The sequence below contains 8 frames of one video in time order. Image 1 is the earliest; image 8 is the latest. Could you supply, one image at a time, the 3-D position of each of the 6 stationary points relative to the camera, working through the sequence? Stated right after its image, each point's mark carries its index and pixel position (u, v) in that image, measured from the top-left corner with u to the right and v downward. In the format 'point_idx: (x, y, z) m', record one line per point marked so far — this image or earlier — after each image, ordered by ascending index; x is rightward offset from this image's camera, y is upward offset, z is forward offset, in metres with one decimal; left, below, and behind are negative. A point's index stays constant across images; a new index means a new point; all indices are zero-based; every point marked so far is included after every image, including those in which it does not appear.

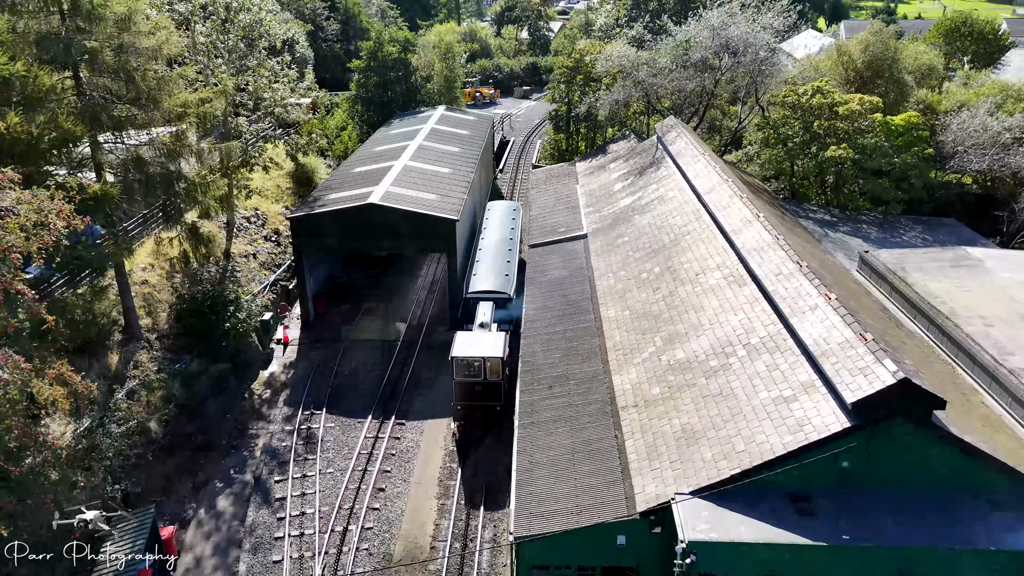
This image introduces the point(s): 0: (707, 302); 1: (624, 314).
0: (+4.1, -0.3, +15.4) m
1: (+2.6, -0.6, +17.1) m
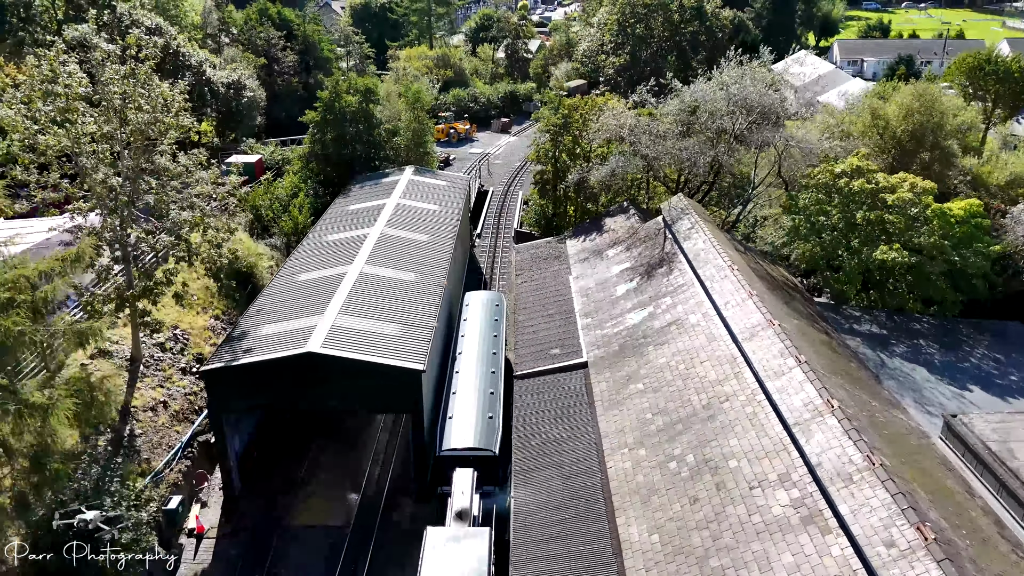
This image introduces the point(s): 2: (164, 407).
0: (+3.9, -4.0, +10.8) m
1: (+2.4, -4.3, +12.5) m
2: (-8.4, -2.9, +17.7) m
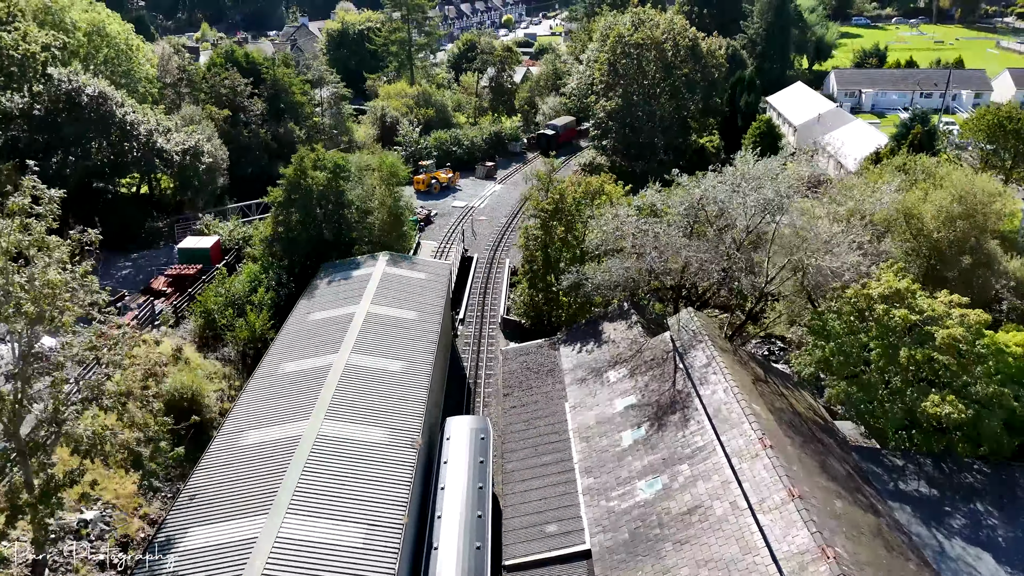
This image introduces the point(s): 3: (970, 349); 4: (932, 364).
0: (+3.8, -7.7, +7.7) m
1: (+2.3, -8.0, +9.4) m
2: (-8.6, -6.7, +14.4) m
3: (+11.4, -1.5, +18.1) m
4: (+10.4, -1.9, +18.2) m
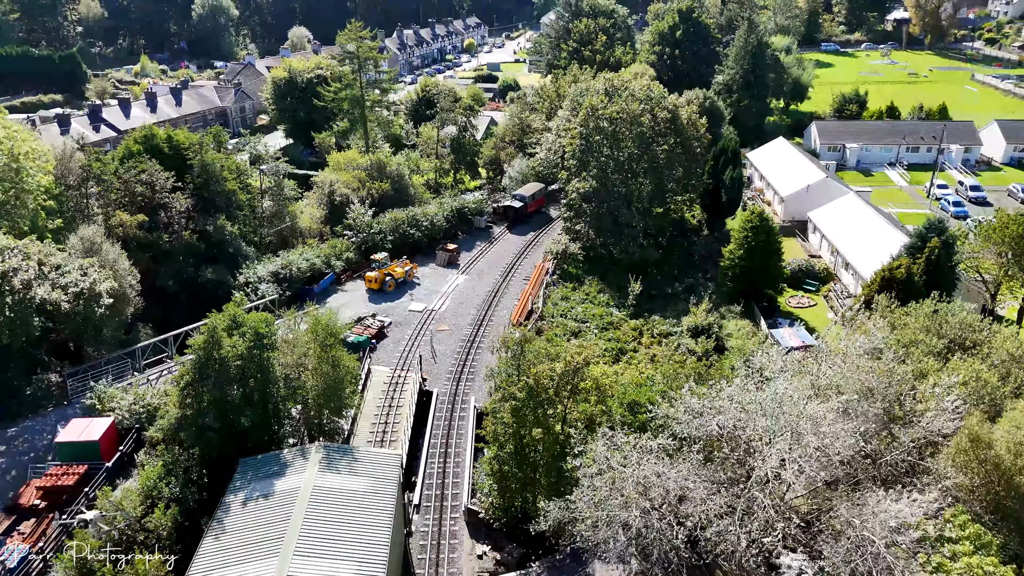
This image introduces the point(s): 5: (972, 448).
0: (+3.8, -13.7, +2.7) m
1: (+2.1, -14.1, +4.3) m
2: (-9.0, -13.0, +8.8) m
3: (+10.8, -7.4, +13.5) m
4: (+9.8, -7.8, +13.5) m
5: (+11.3, -3.8, +18.0) m
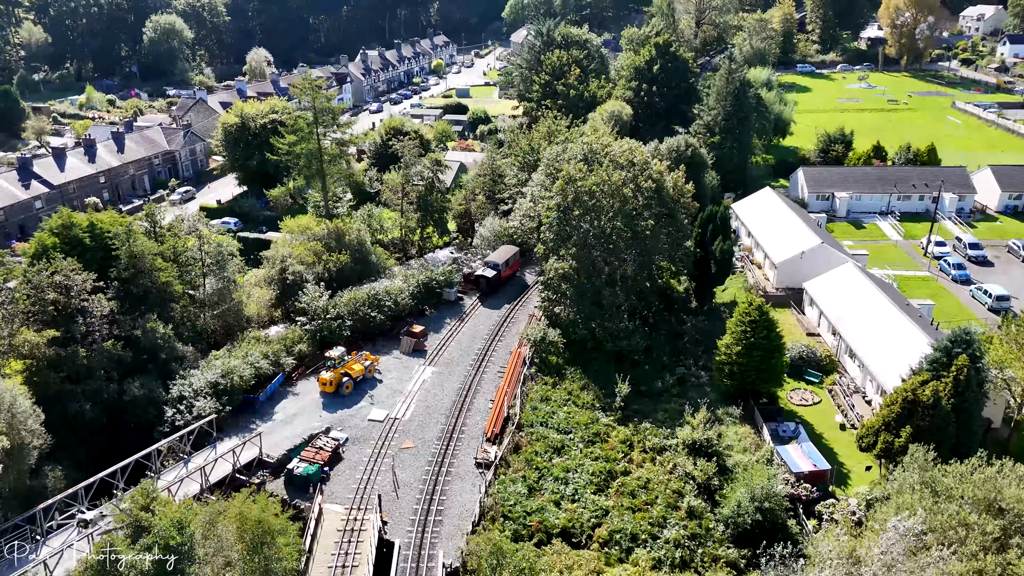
0: (+4.0, -18.6, -1.5) m
1: (+2.3, -19.0, 0.0) m
2: (-9.0, -18.1, +4.1) m
3: (+10.5, -12.2, +9.5) m
4: (+9.6, -12.6, +9.5) m
5: (+10.8, -8.6, +14.1) m
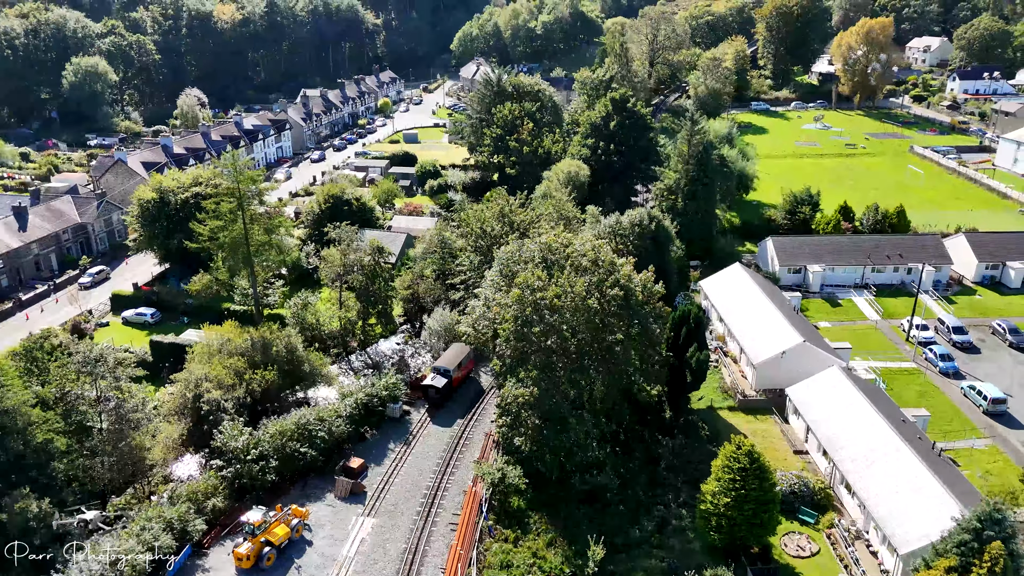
0: (+4.7, -23.9, -6.9) m
1: (+2.9, -24.4, -5.5) m
2: (-8.6, -23.8, -2.0) m
3: (+10.3, -17.7, +4.6) m
4: (+9.4, -18.1, +4.5) m
5: (+10.3, -14.1, +9.2) m
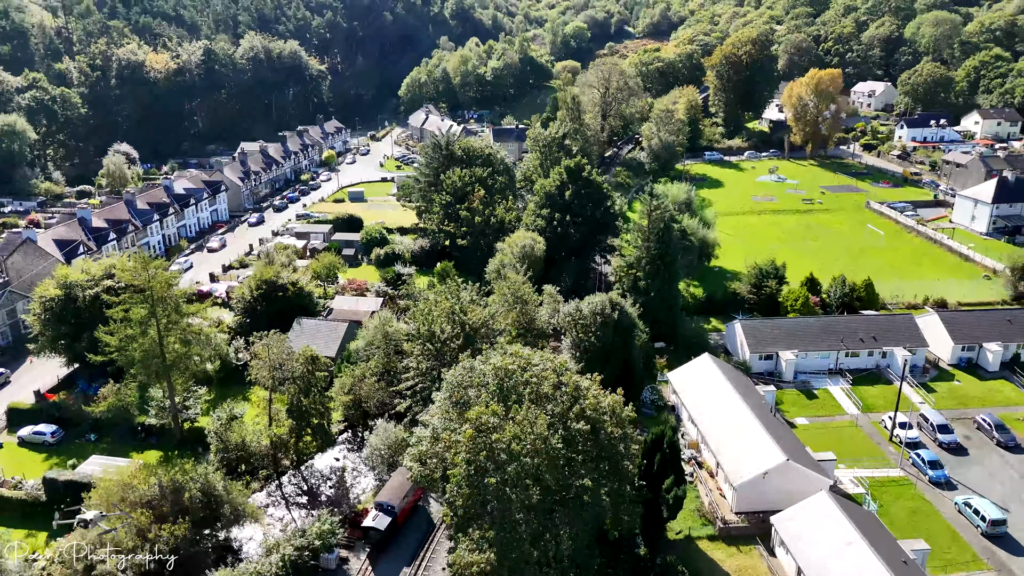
0: (+5.7, -28.2, -12.3) m
1: (+3.8, -28.8, -11.1) m
2: (-7.9, -28.6, -8.3) m
3: (+10.5, -22.3, -0.3) m
4: (+9.6, -22.7, -0.4) m
5: (+10.1, -18.9, +4.5) m
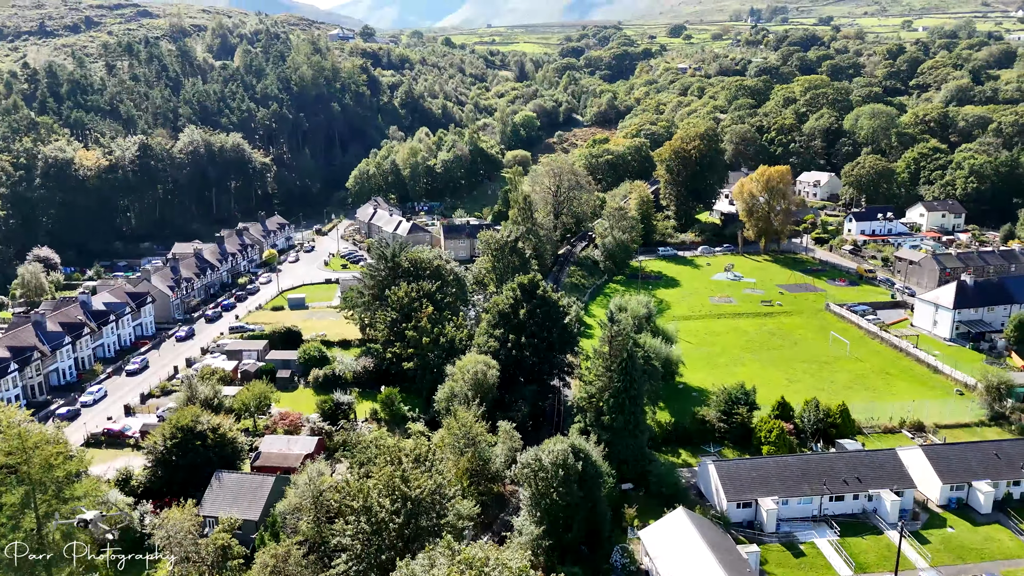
0: (+7.1, -31.1, -20.0) m
1: (+5.2, -31.8, -19.0) m
2: (-6.7, -32.0, -16.9) m
3: (+11.0, -26.3, -7.2) m
4: (+10.1, -26.7, -7.4) m
5: (+10.2, -23.4, -2.1) m
